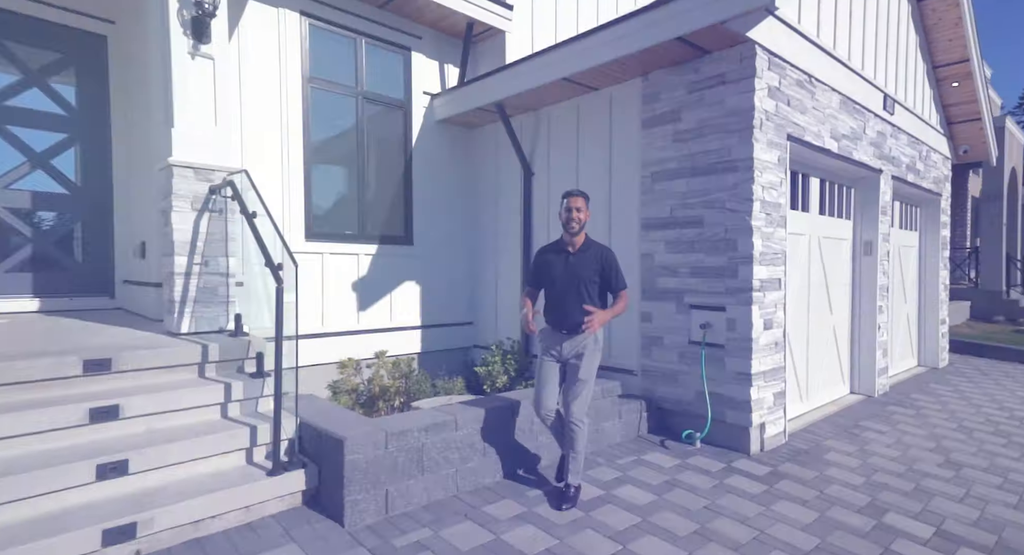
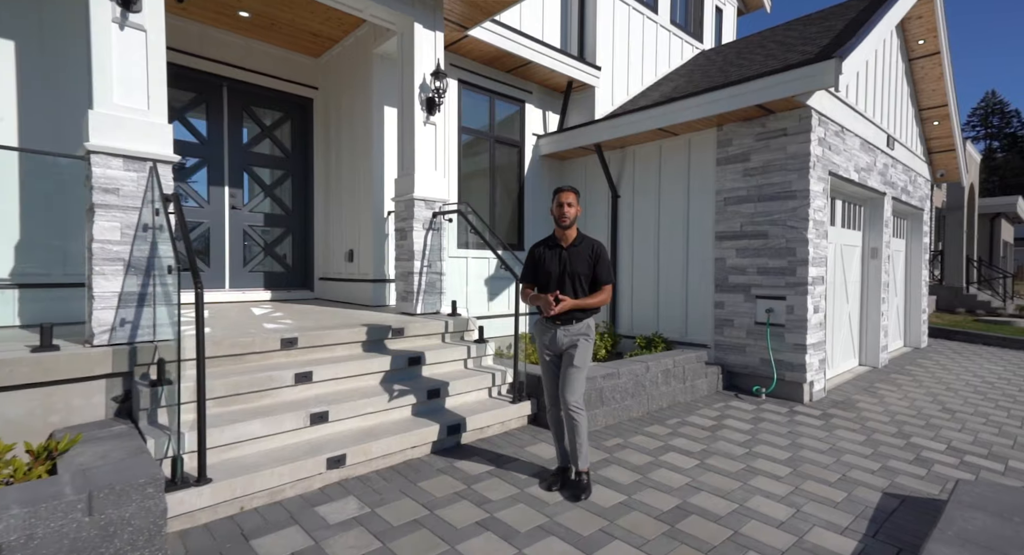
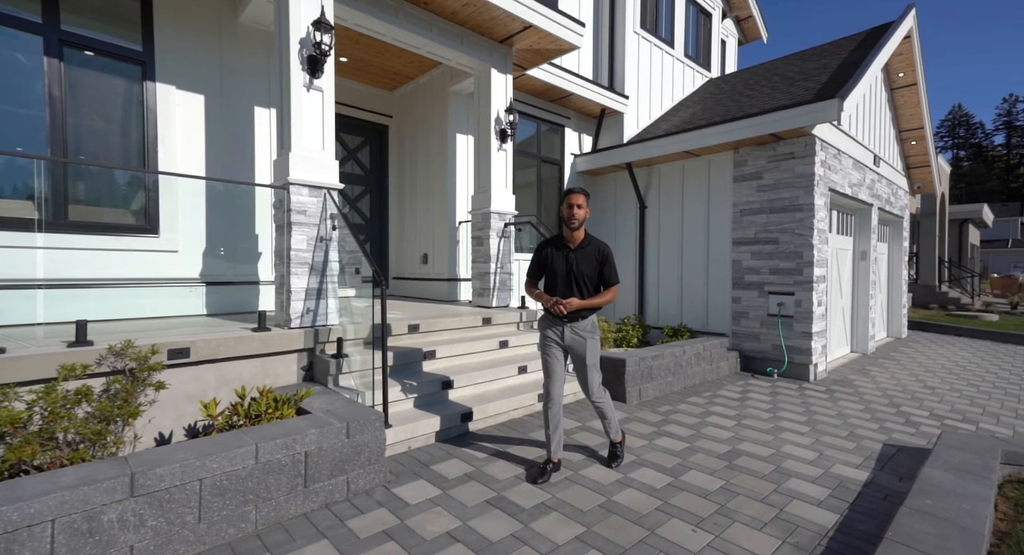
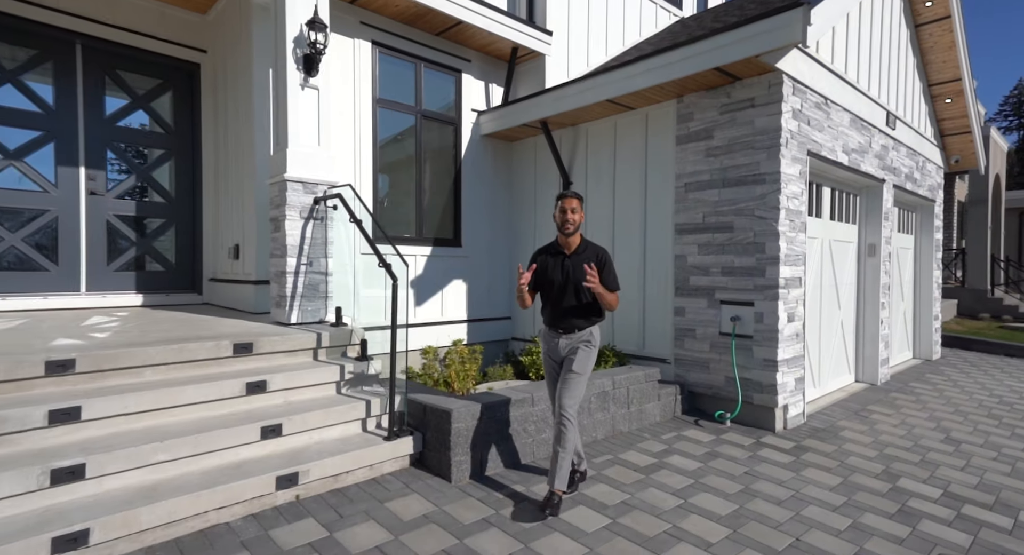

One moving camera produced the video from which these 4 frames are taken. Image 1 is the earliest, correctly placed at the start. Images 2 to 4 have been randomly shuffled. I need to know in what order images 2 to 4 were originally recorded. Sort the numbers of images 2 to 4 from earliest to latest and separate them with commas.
4, 2, 3
